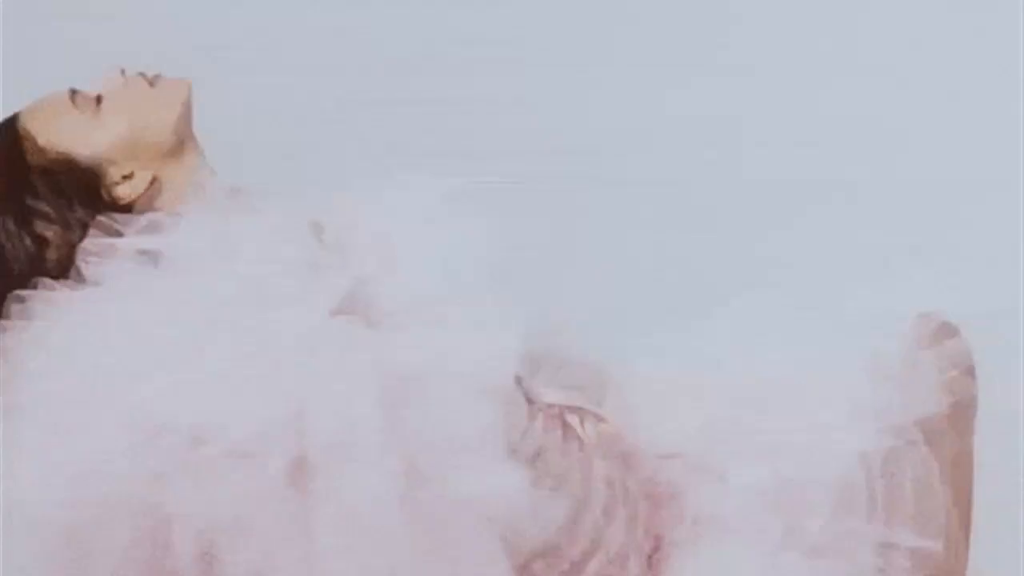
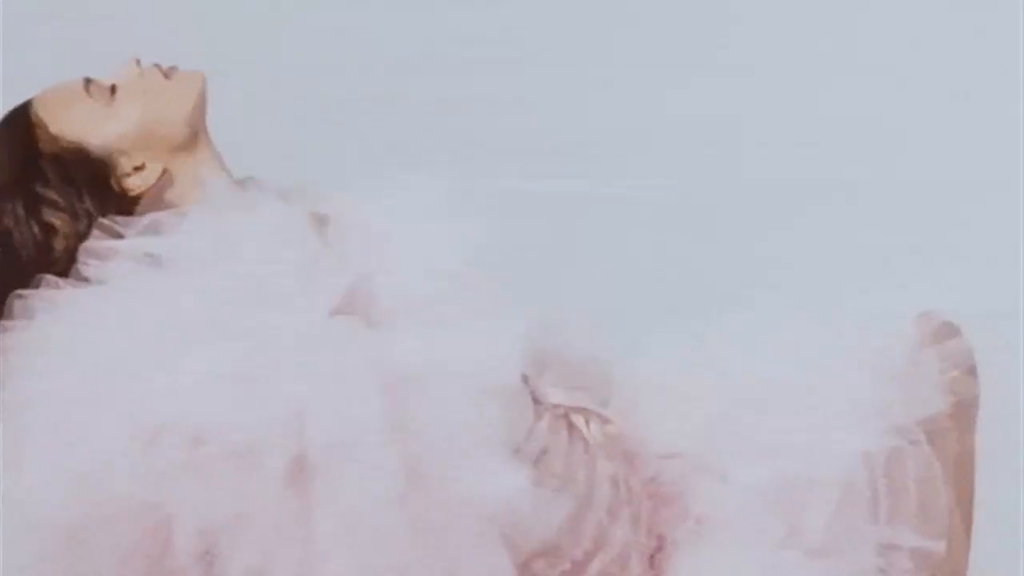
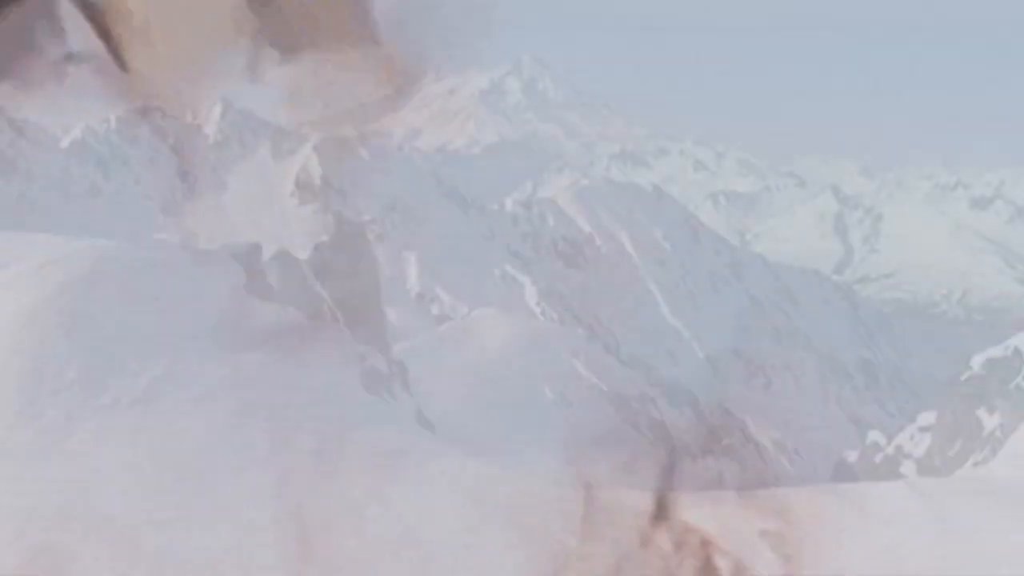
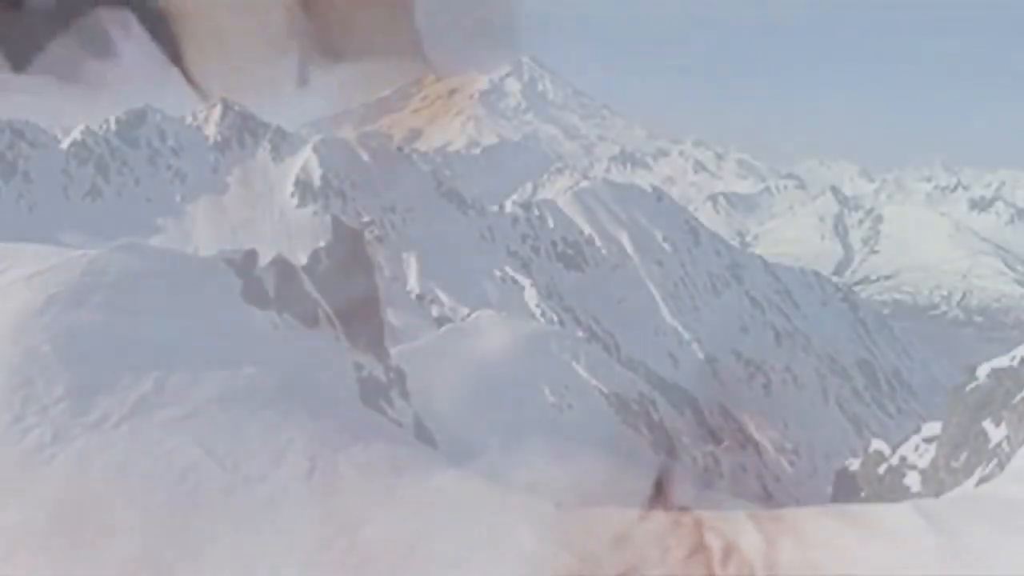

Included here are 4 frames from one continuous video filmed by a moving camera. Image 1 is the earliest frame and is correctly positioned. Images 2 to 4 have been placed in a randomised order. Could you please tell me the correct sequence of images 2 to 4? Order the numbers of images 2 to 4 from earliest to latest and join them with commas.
2, 3, 4
